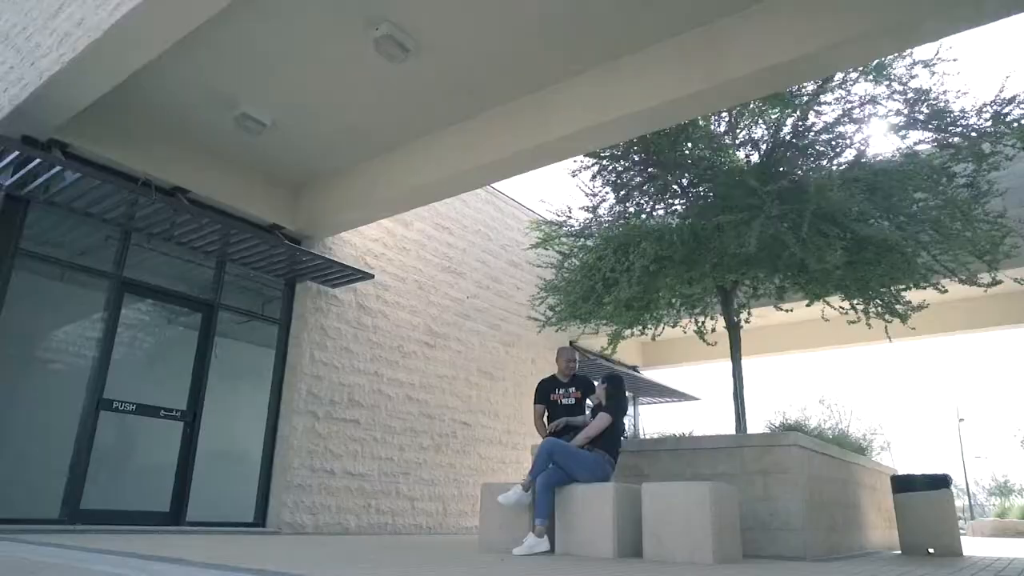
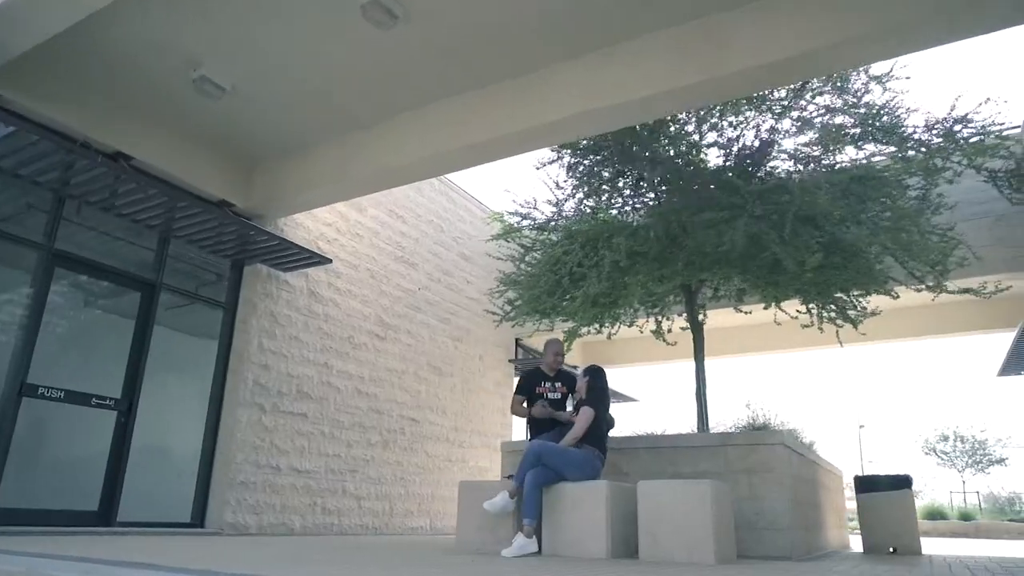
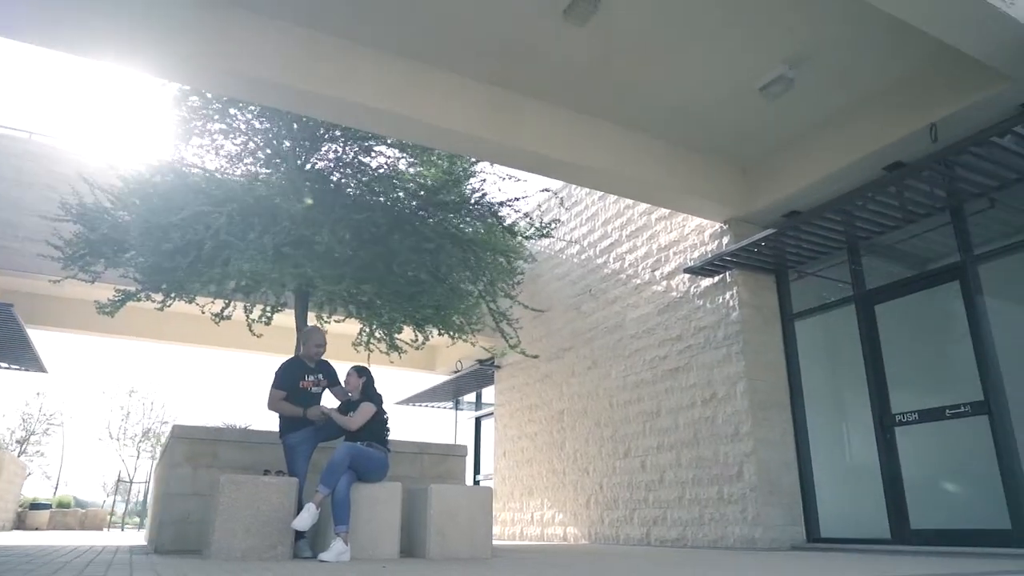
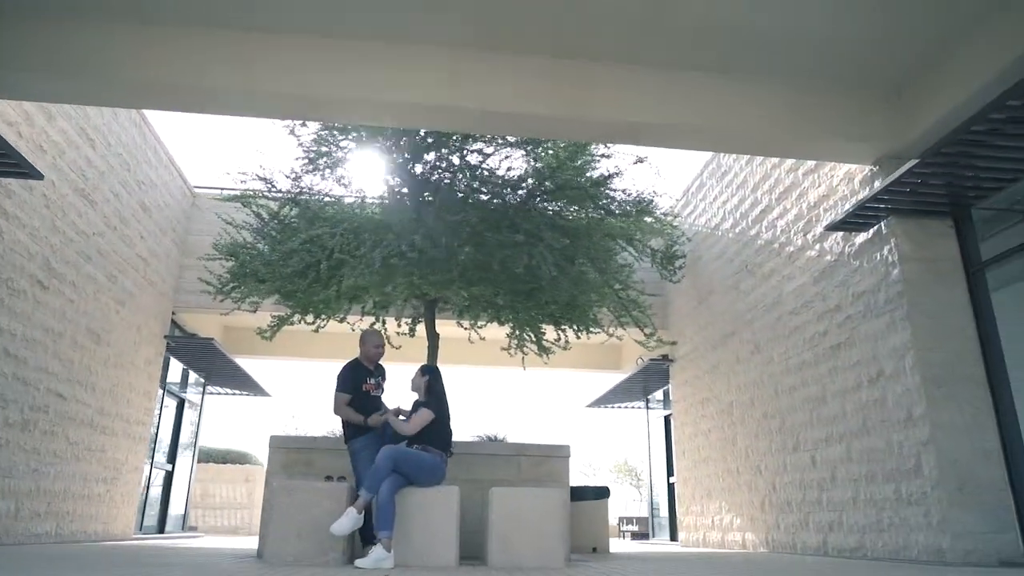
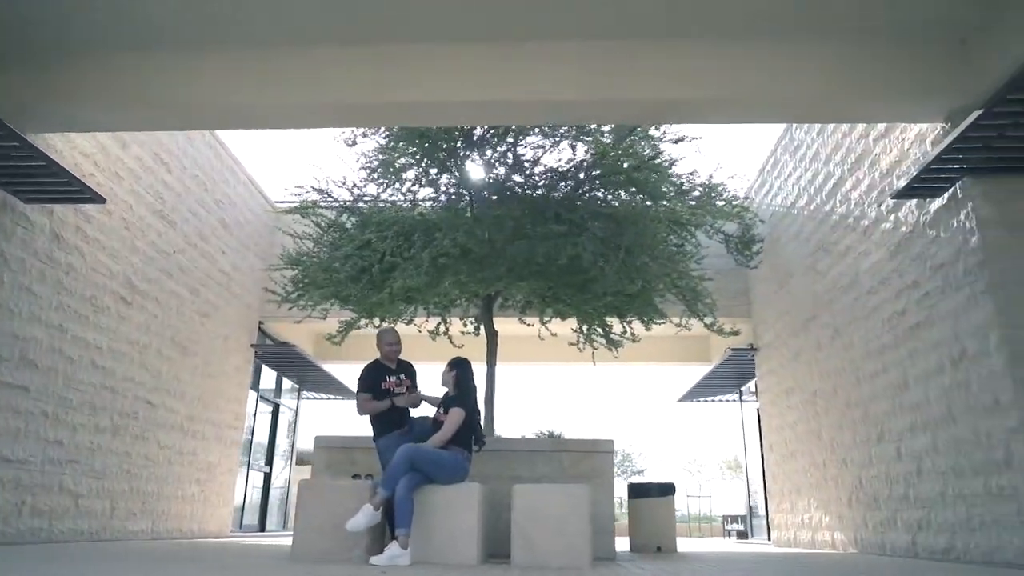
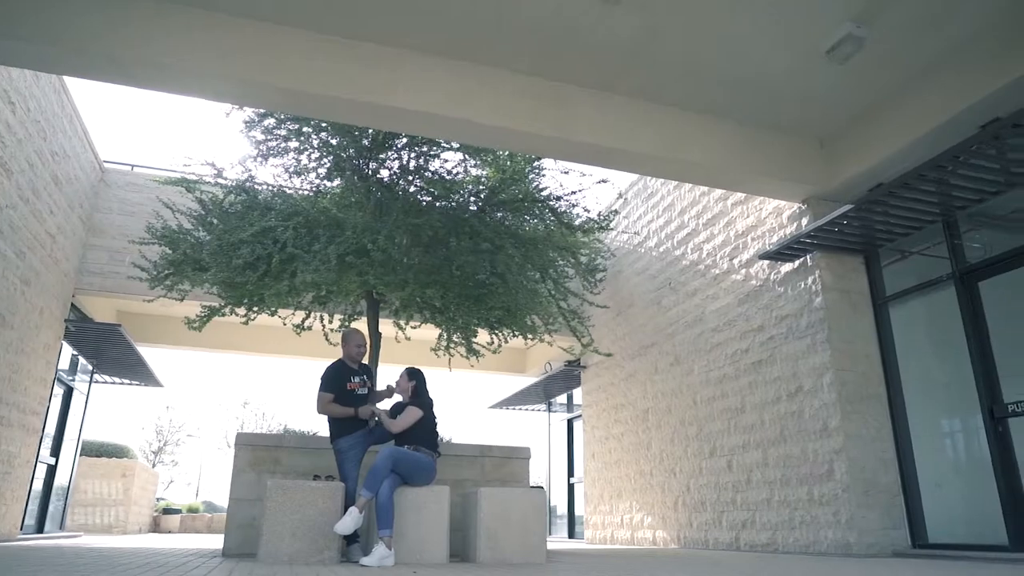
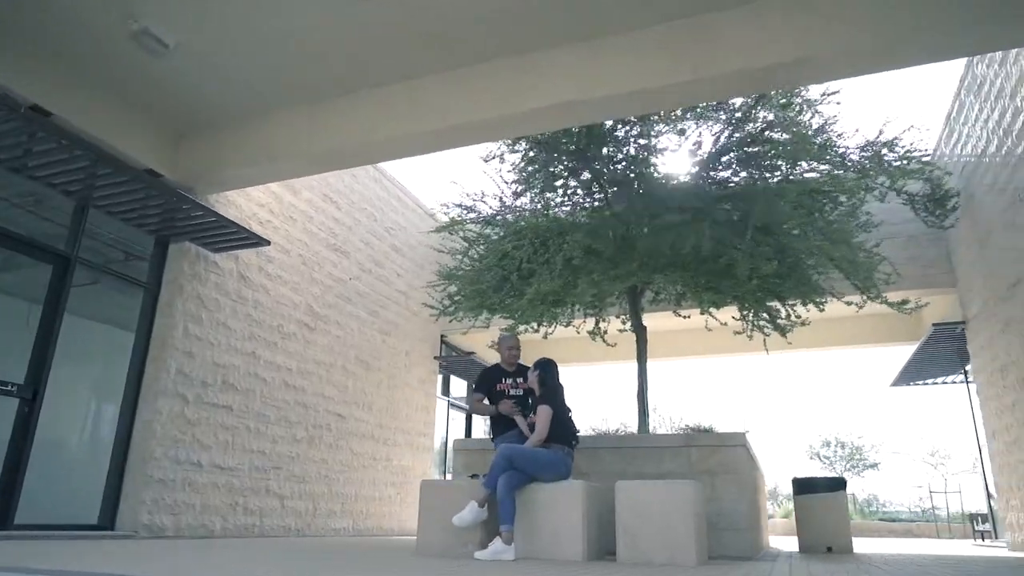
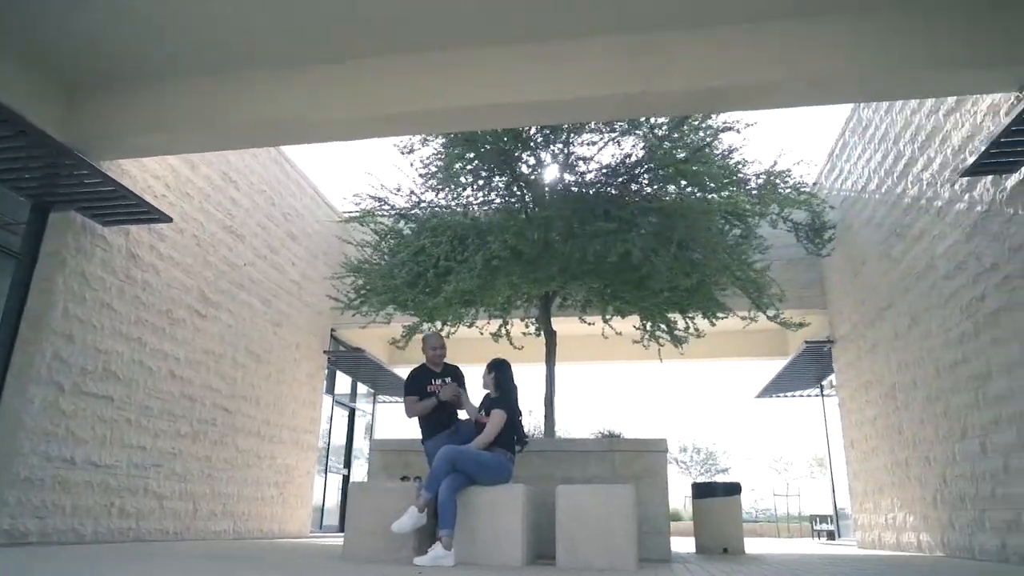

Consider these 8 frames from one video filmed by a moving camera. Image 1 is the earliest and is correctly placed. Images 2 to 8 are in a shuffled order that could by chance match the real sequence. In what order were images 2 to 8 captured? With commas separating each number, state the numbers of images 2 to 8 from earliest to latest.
2, 7, 8, 5, 4, 6, 3
